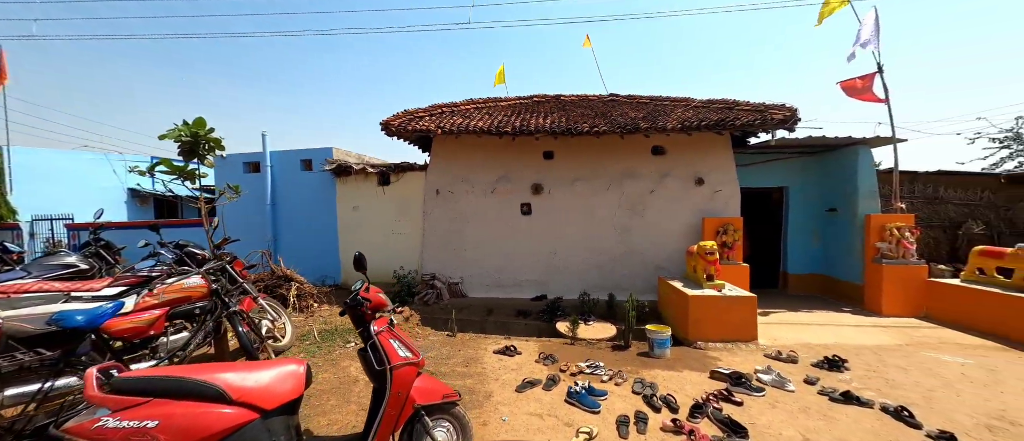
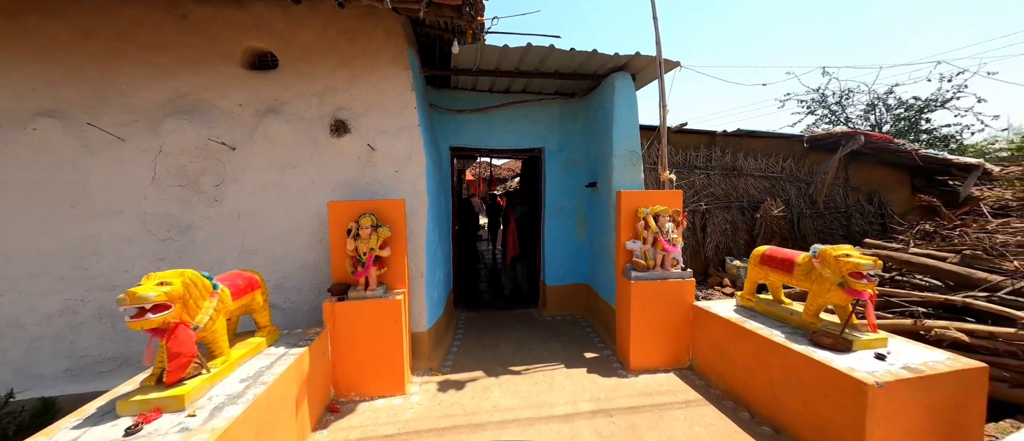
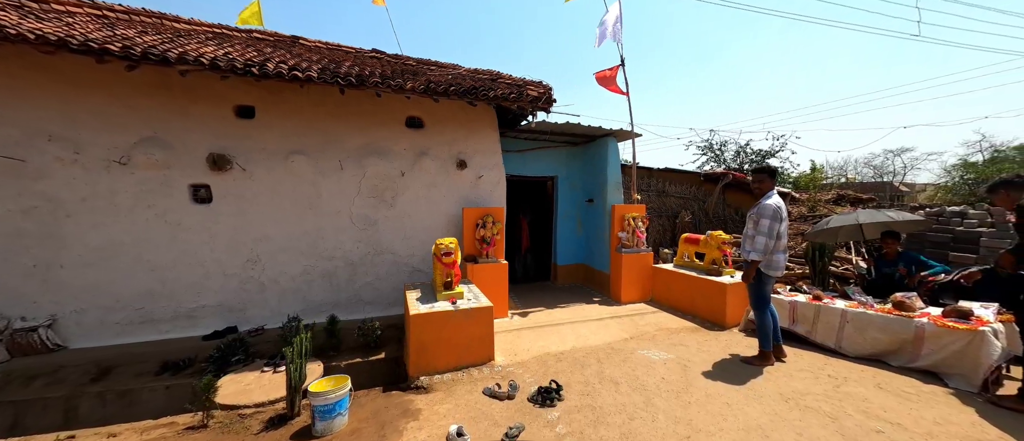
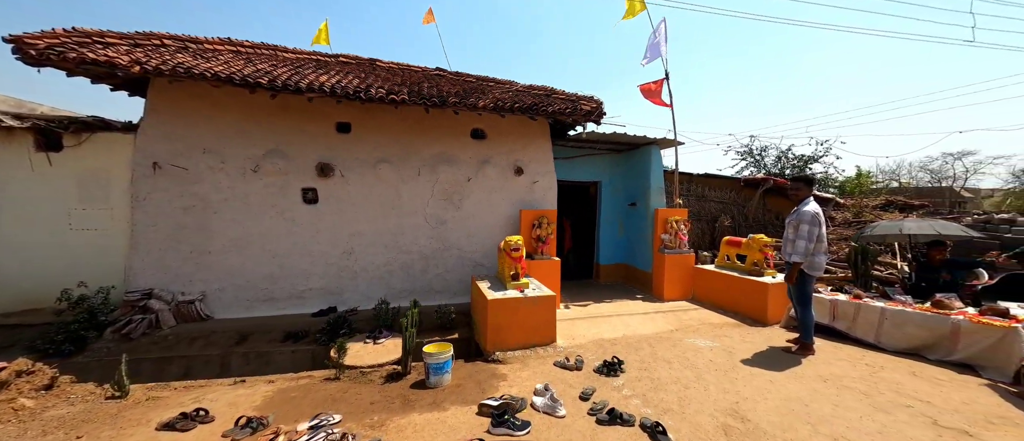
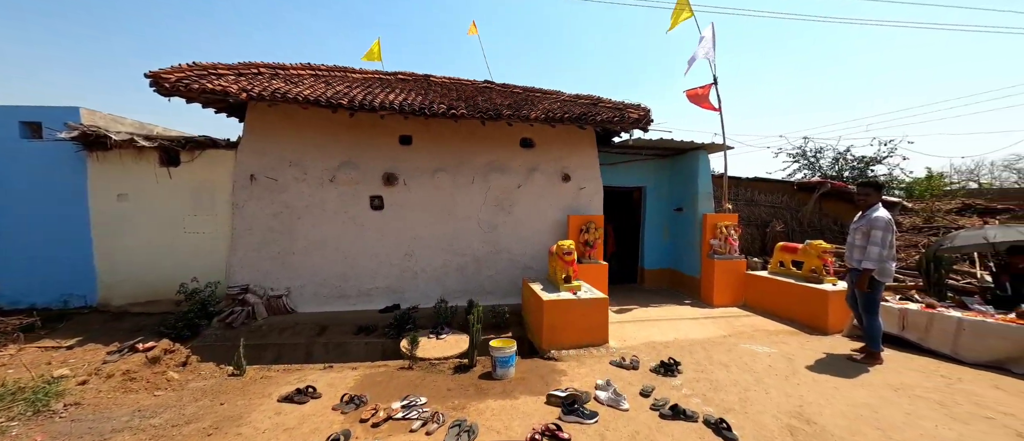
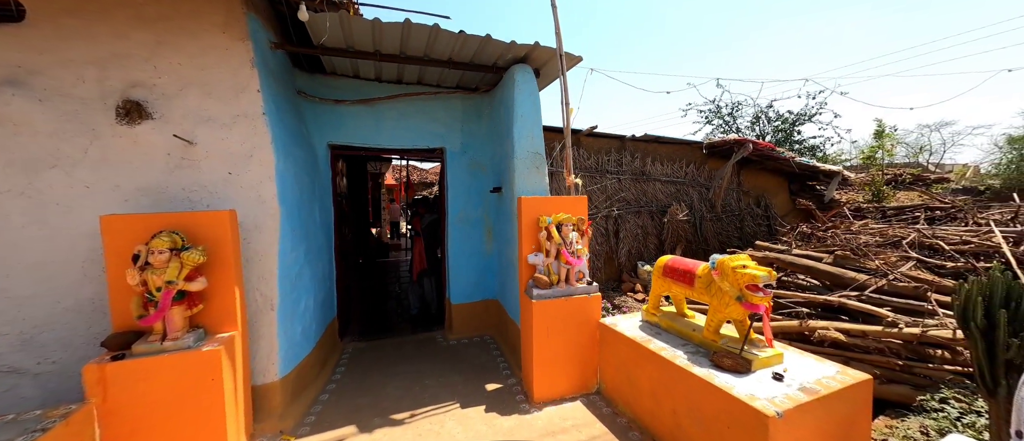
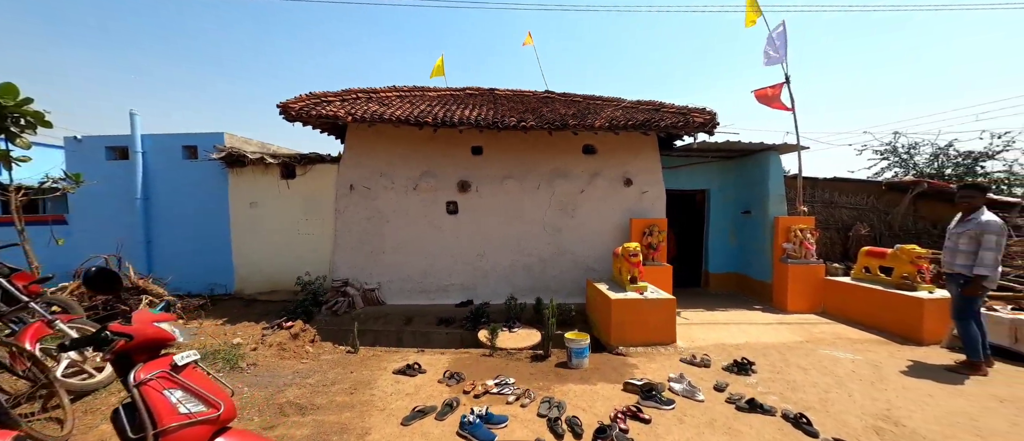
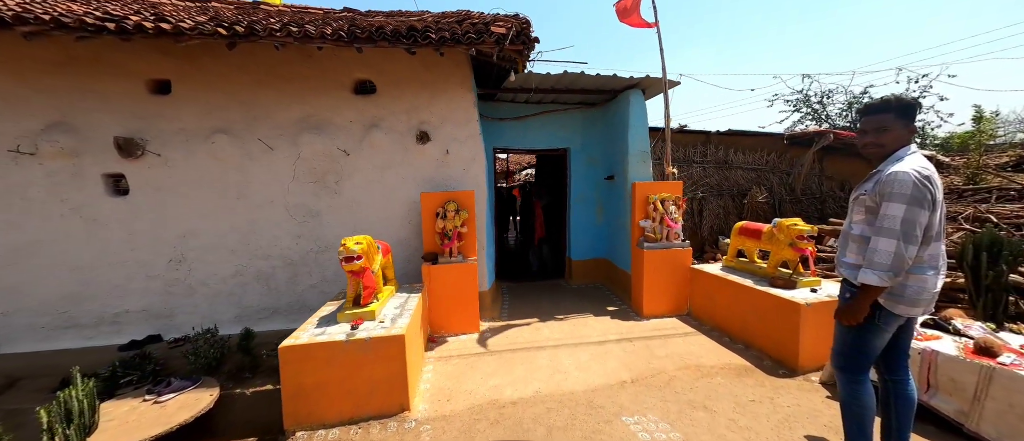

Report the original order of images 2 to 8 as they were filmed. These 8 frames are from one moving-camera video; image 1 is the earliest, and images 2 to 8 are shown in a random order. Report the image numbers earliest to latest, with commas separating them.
7, 5, 4, 3, 8, 2, 6
